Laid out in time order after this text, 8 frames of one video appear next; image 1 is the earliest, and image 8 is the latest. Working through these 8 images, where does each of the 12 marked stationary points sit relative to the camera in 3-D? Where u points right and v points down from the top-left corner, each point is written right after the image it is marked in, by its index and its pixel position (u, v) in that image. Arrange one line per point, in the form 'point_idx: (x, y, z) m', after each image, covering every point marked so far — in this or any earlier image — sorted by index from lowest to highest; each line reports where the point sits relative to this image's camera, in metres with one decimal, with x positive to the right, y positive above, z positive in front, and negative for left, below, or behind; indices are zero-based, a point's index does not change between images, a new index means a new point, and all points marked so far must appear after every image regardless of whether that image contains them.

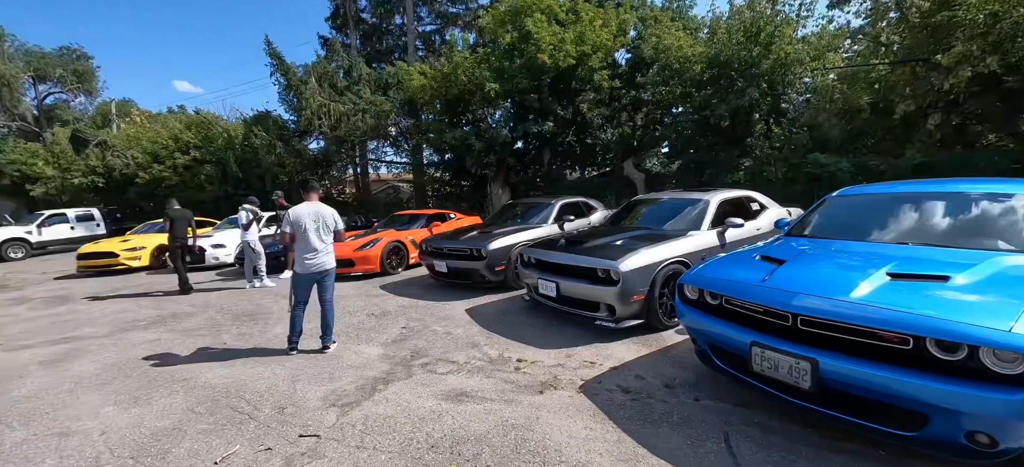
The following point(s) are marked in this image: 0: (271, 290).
0: (-4.0, -0.9, +6.9) m
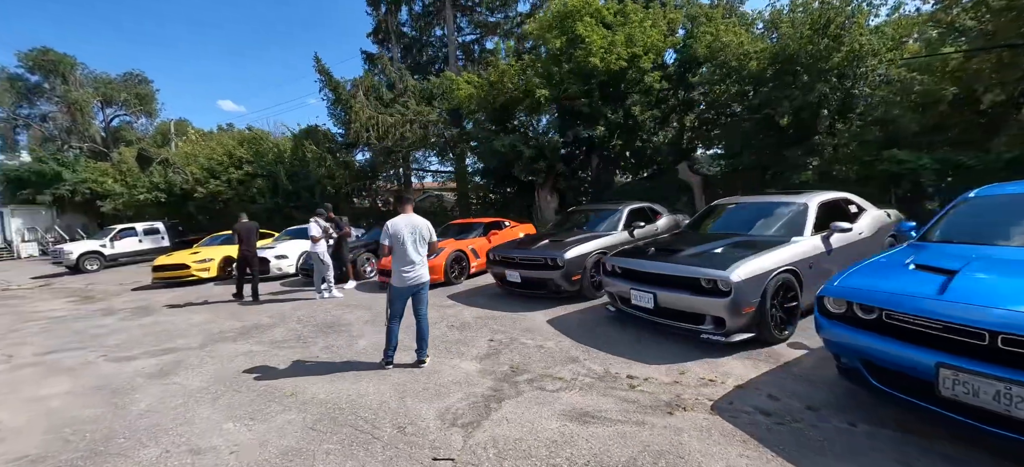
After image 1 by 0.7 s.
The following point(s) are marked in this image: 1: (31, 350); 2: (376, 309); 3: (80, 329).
0: (-2.8, -1.1, +7.0) m
1: (-6.1, -1.5, +5.3) m
2: (-2.0, -1.1, +6.1) m
3: (-6.6, -1.4, +6.3) m
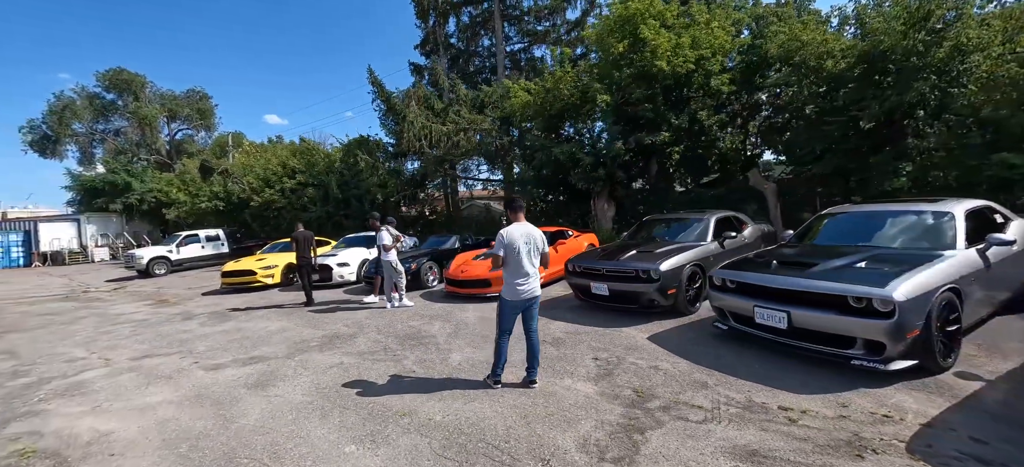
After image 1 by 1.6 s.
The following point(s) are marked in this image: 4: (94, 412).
0: (-1.6, -1.2, +6.8) m
1: (-5.0, -1.5, +5.4) m
2: (-0.8, -1.2, +5.9) m
3: (-5.4, -1.5, +6.5) m
4: (-3.5, -1.5, +3.5) m
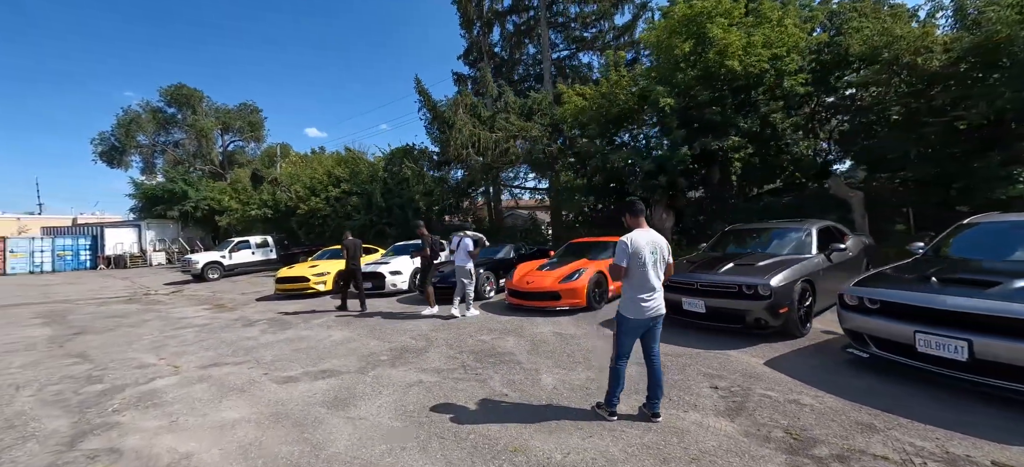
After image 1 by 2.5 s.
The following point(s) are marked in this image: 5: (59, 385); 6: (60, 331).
0: (-0.5, -1.4, +6.4) m
1: (-4.0, -1.6, +5.2) m
2: (+0.2, -1.3, +5.4) m
3: (-4.3, -1.6, +6.3) m
4: (-2.6, -1.5, +3.2) m
5: (-4.9, -1.6, +4.5) m
6: (-8.7, -1.9, +8.0) m
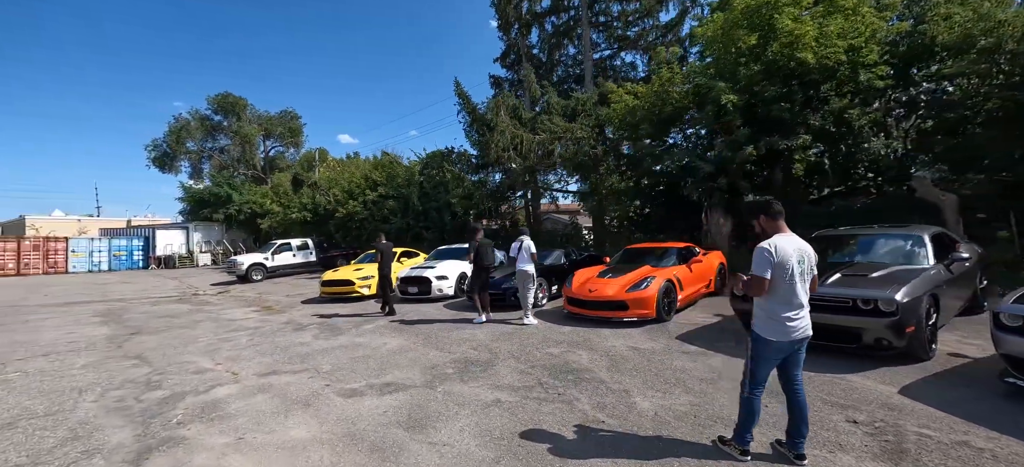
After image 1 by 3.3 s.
0: (+0.4, -1.4, +6.0) m
1: (-3.1, -1.6, +5.0) m
2: (+1.1, -1.4, +4.9) m
3: (-3.4, -1.6, +6.1) m
4: (-1.9, -1.5, +3.0) m
5: (-4.1, -1.6, +4.3) m
6: (-7.6, -1.9, +8.1) m
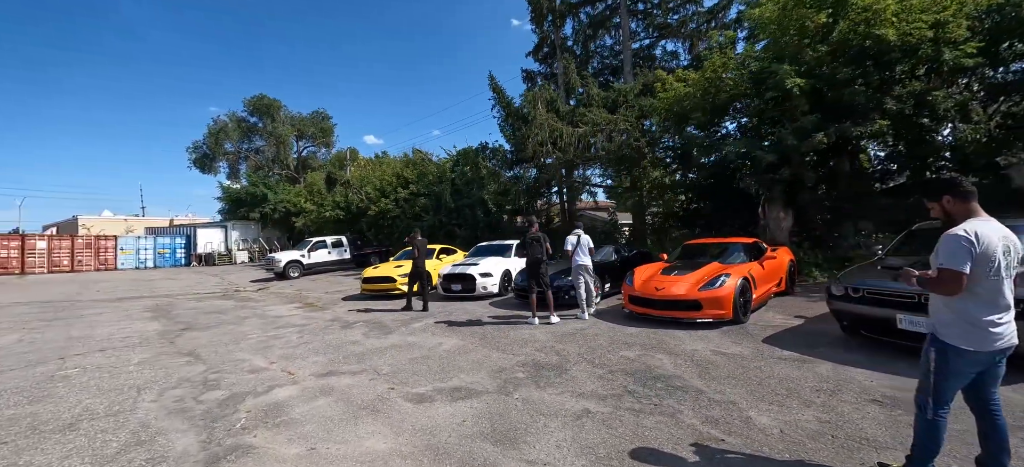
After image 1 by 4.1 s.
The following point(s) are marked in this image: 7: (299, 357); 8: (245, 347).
0: (+1.2, -1.3, +5.5) m
1: (-2.3, -1.5, +4.8) m
2: (+1.9, -1.3, +4.5) m
3: (-2.5, -1.6, +5.9) m
4: (-1.3, -1.4, +2.7) m
5: (-3.3, -1.6, +4.2) m
6: (-6.7, -1.8, +8.1) m
7: (-2.7, -1.6, +5.3) m
8: (-4.0, -1.7, +6.2) m
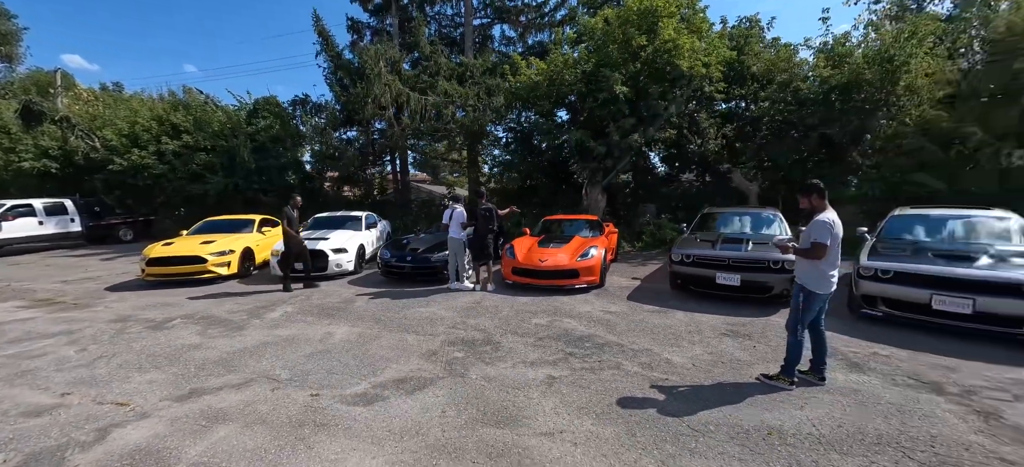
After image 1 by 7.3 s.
0: (-0.1, -1.0, +5.8) m
1: (-3.0, -1.2, +3.5) m
2: (+0.9, -1.0, +5.1) m
3: (-3.7, -1.2, +4.4) m
4: (-1.1, -1.3, +2.1) m
5: (-3.6, -1.3, +2.5) m
6: (-8.3, -1.3, +4.5) m
7: (-3.5, -1.2, +3.7) m
8: (-5.1, -1.3, +4.0) m
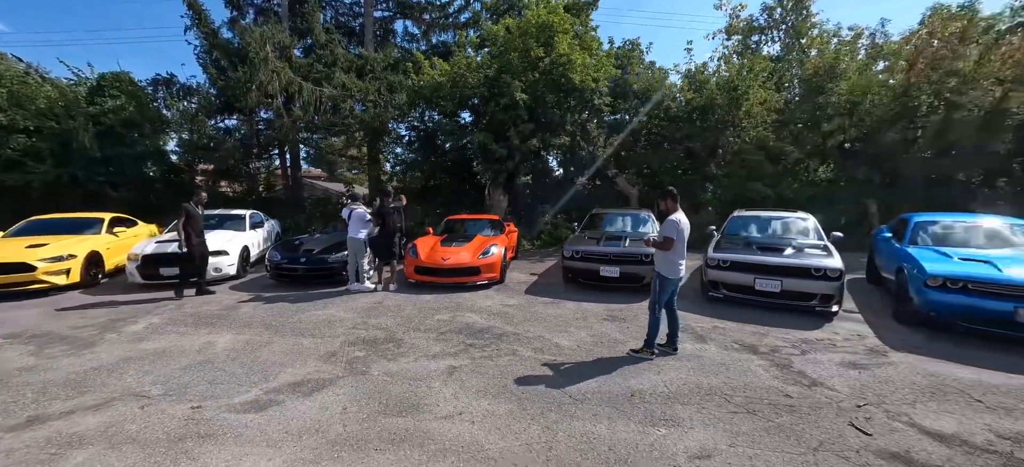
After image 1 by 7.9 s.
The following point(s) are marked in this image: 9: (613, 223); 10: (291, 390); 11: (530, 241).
0: (-1.5, -1.0, +5.8) m
1: (-3.8, -1.2, +2.9) m
2: (-0.3, -1.0, +5.4) m
3: (-4.6, -1.2, +3.7) m
4: (-1.6, -1.3, +2.0) m
5: (-4.1, -1.3, +1.8) m
6: (-9.2, -1.3, +2.7) m
7: (-4.3, -1.2, +3.1) m
8: (-6.0, -1.3, +3.0) m
9: (+2.5, +0.3, +7.9) m
10: (-1.8, -1.2, +3.4) m
11: (+0.5, -0.2, +12.3) m
